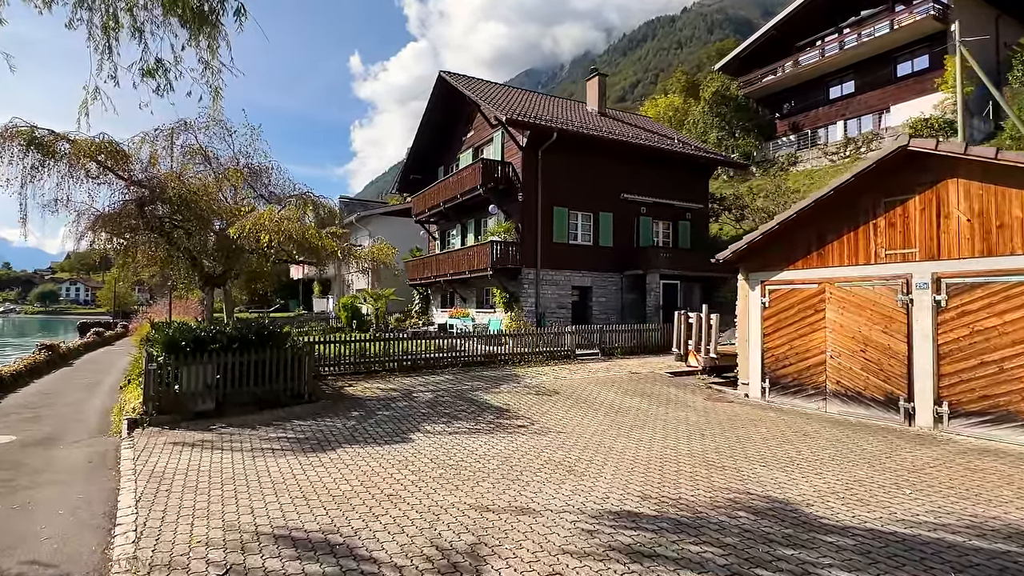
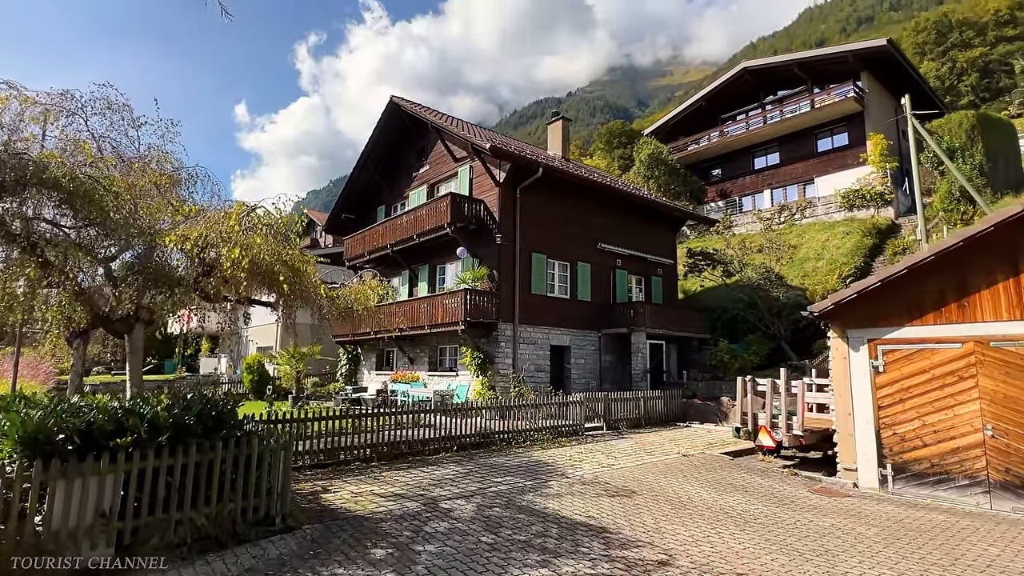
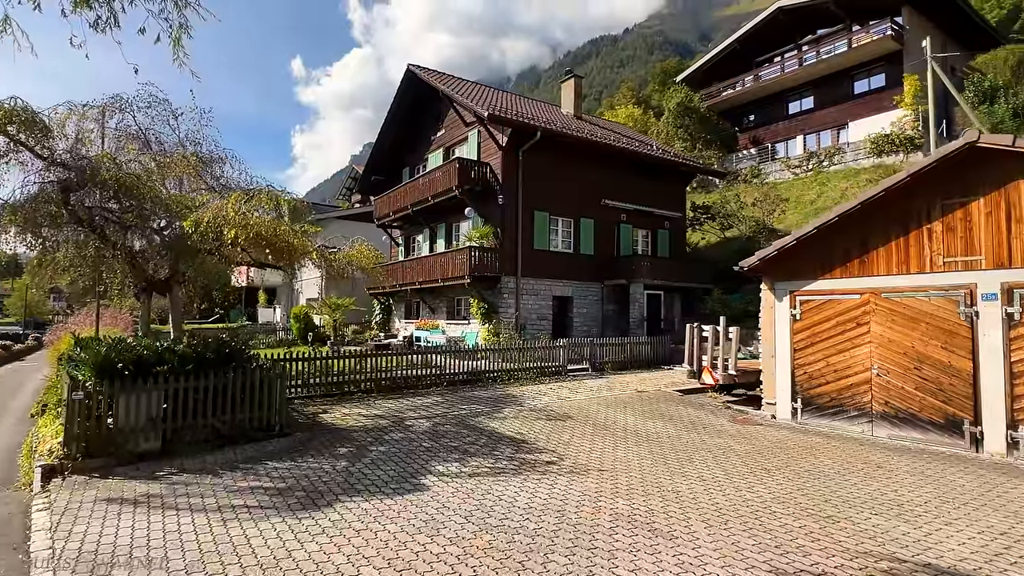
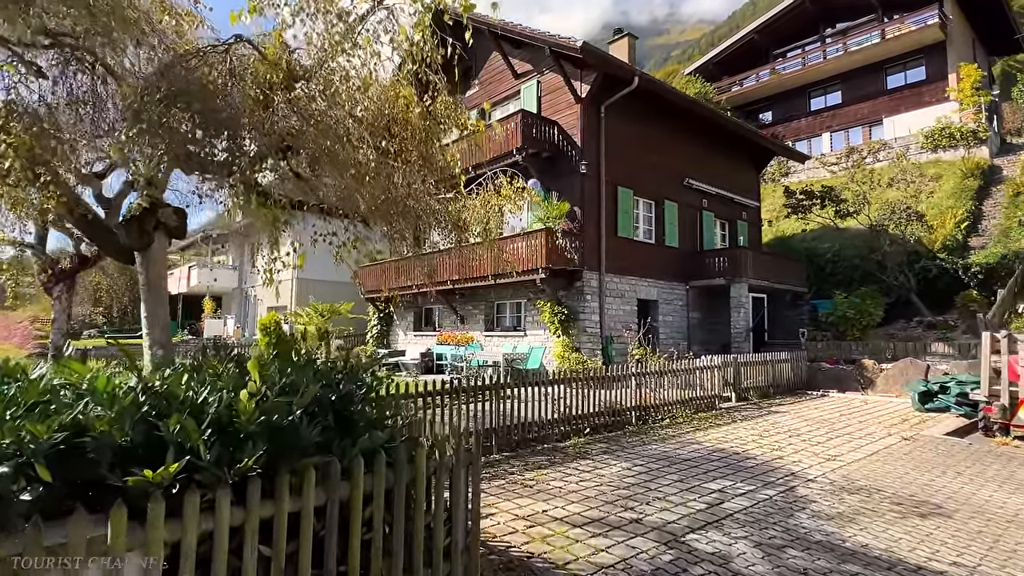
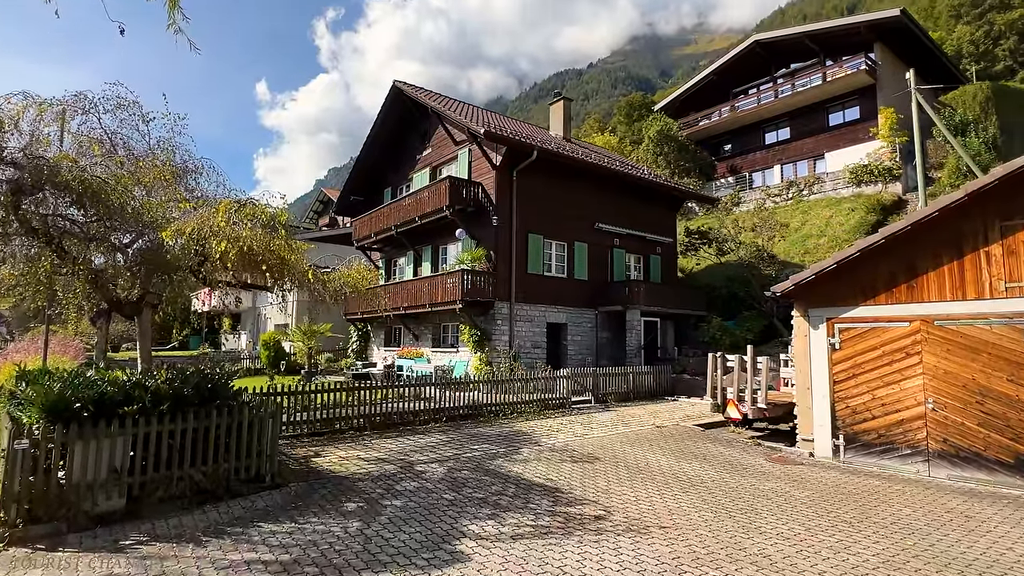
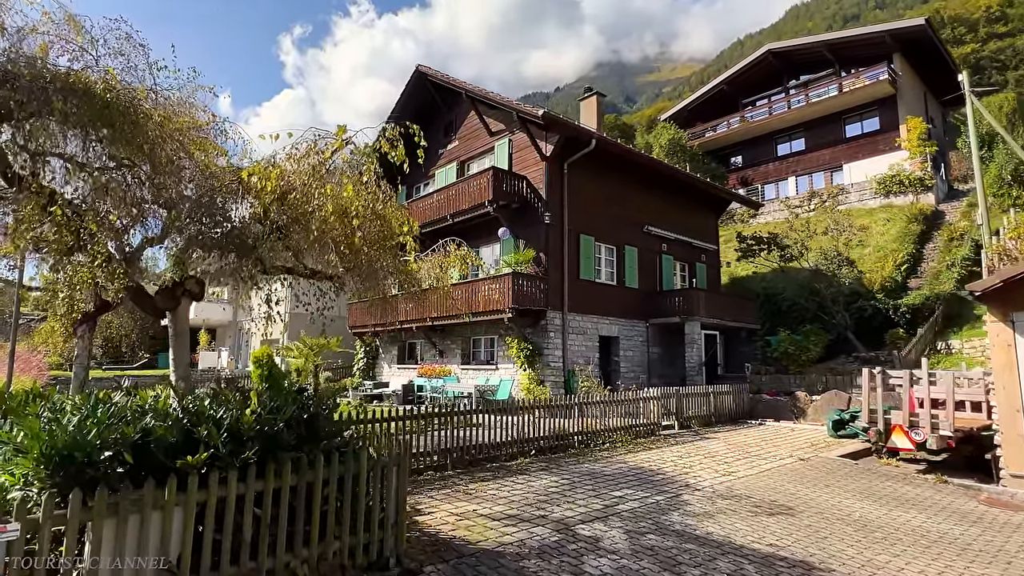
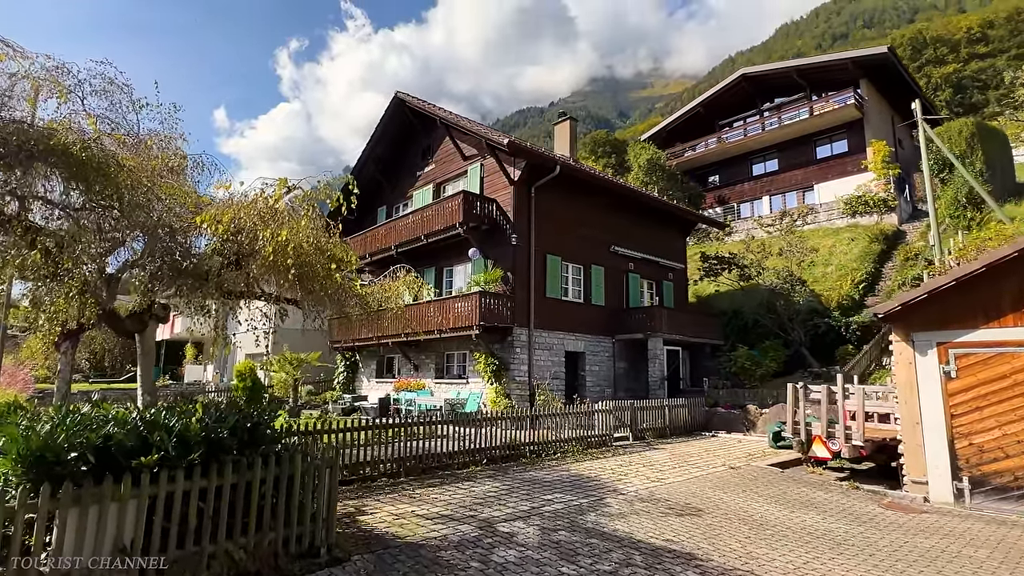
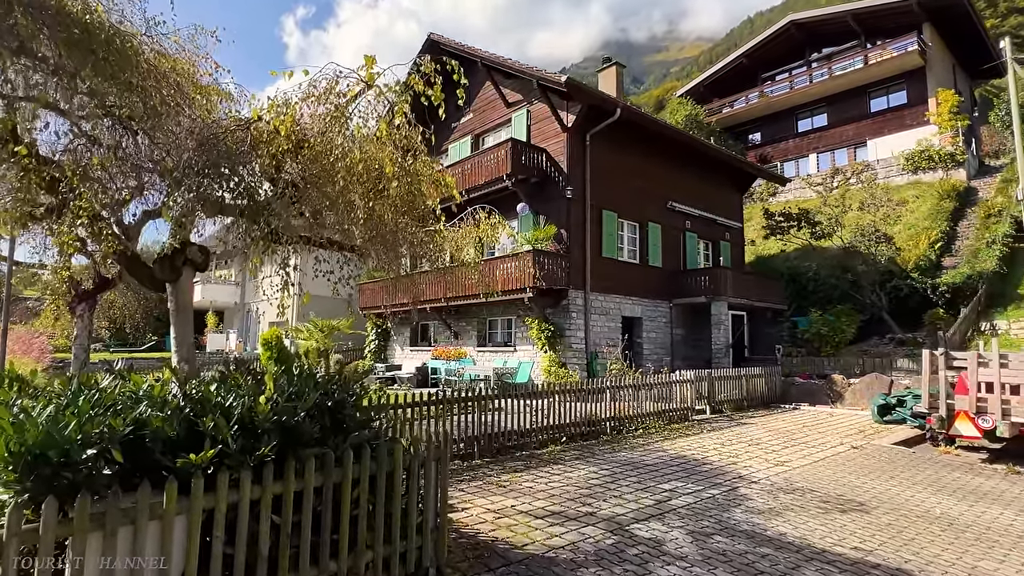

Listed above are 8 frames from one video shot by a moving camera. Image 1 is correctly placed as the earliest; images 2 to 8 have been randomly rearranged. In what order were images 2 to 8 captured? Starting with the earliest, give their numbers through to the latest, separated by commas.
3, 5, 2, 7, 6, 8, 4
